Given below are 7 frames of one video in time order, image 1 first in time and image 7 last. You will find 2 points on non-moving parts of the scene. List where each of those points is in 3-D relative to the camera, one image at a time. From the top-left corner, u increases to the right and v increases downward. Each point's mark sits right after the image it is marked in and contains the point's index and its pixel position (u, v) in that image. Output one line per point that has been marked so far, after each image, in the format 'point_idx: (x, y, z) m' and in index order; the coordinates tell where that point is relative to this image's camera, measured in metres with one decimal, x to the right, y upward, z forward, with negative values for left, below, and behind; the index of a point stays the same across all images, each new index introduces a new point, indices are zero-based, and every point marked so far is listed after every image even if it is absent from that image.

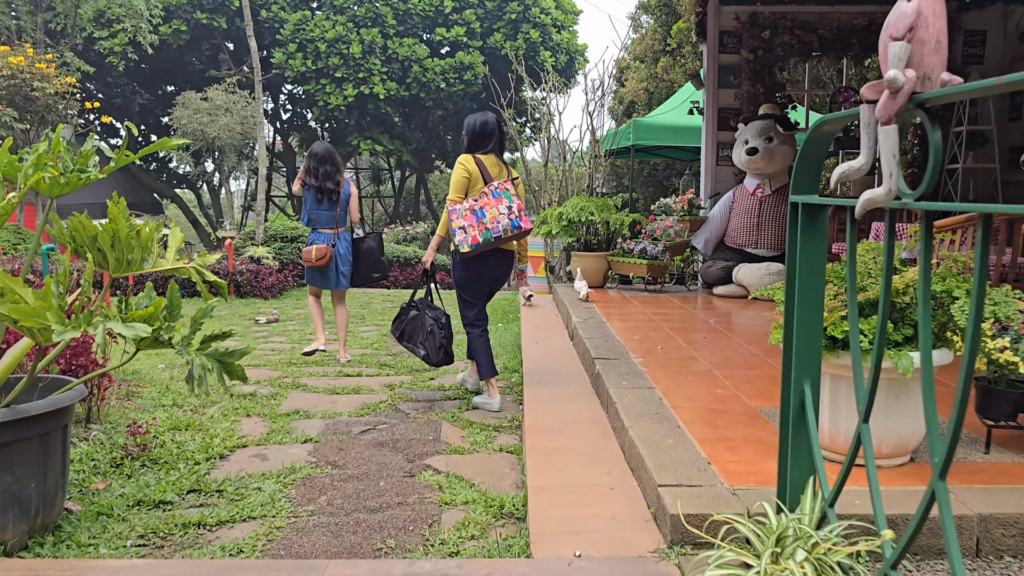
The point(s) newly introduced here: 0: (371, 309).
0: (-1.5, -0.3, +9.0) m
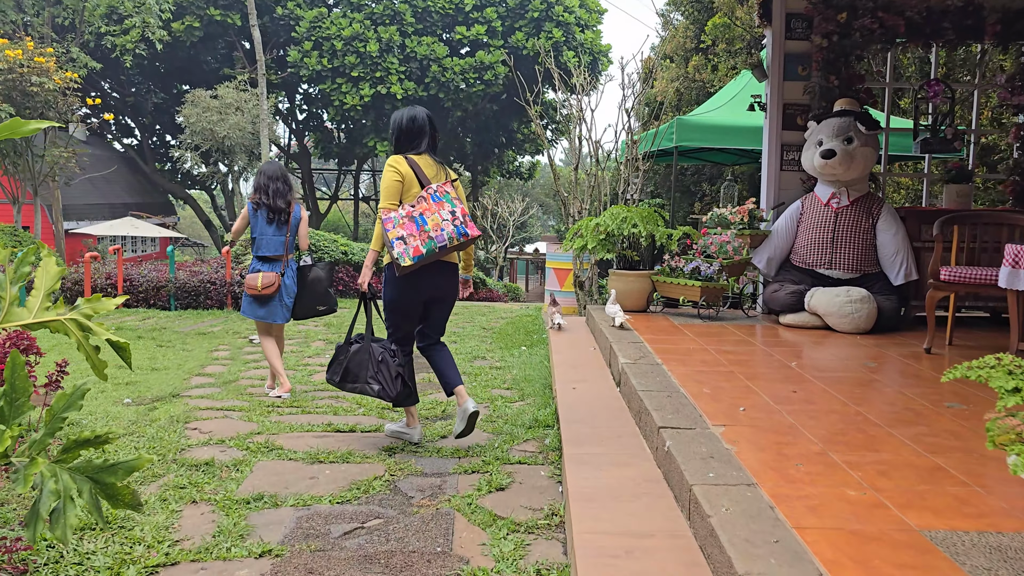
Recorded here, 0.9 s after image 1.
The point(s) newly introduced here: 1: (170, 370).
0: (-1.3, -0.4, +8.1) m
1: (-2.4, -0.6, +5.8) m
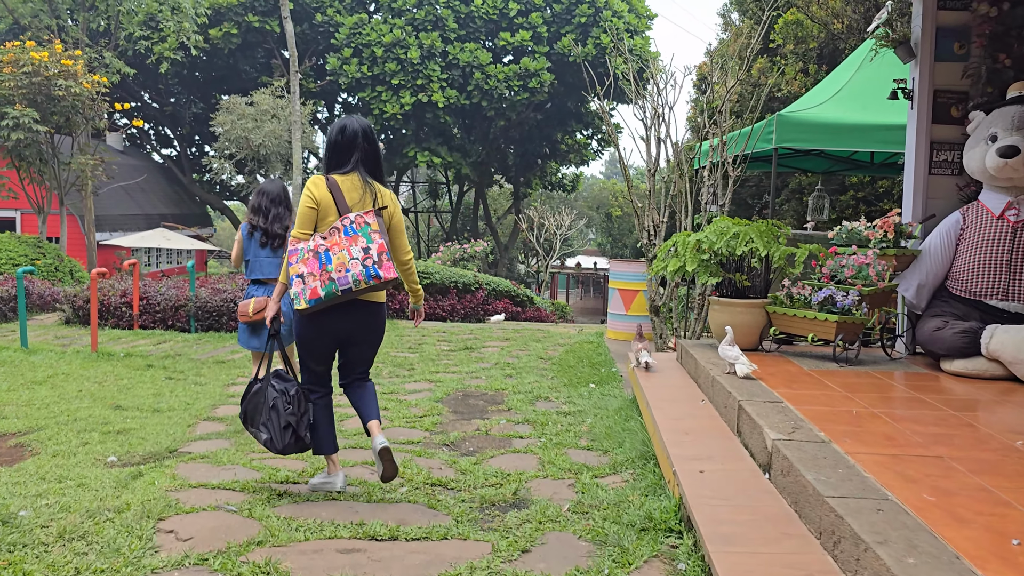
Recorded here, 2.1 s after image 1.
0: (-0.8, -0.6, +7.1) m
1: (-2.0, -0.7, +4.9) m
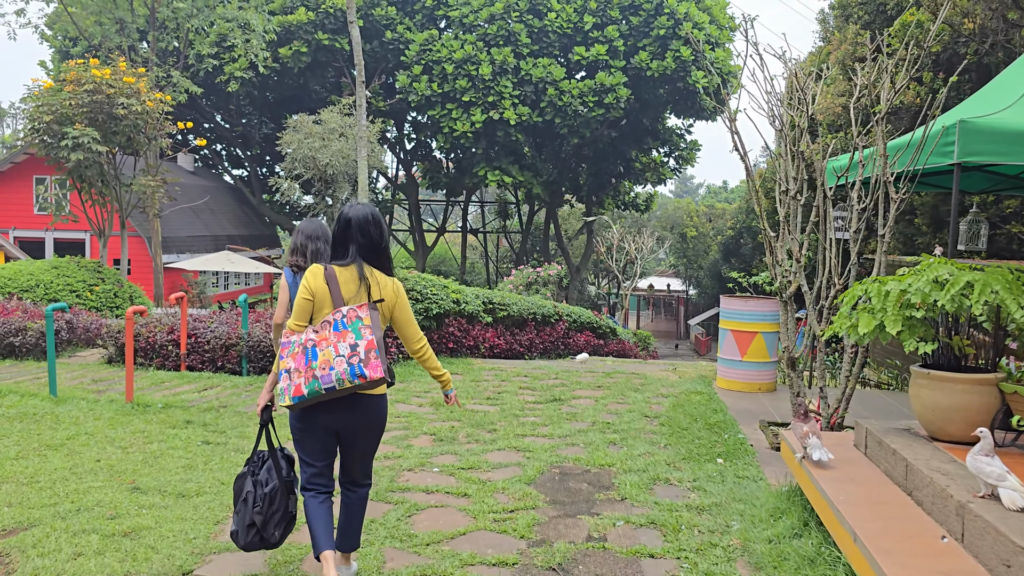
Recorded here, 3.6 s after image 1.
0: (-0.1, -0.9, +6.1) m
1: (-1.4, -1.0, +3.9) m
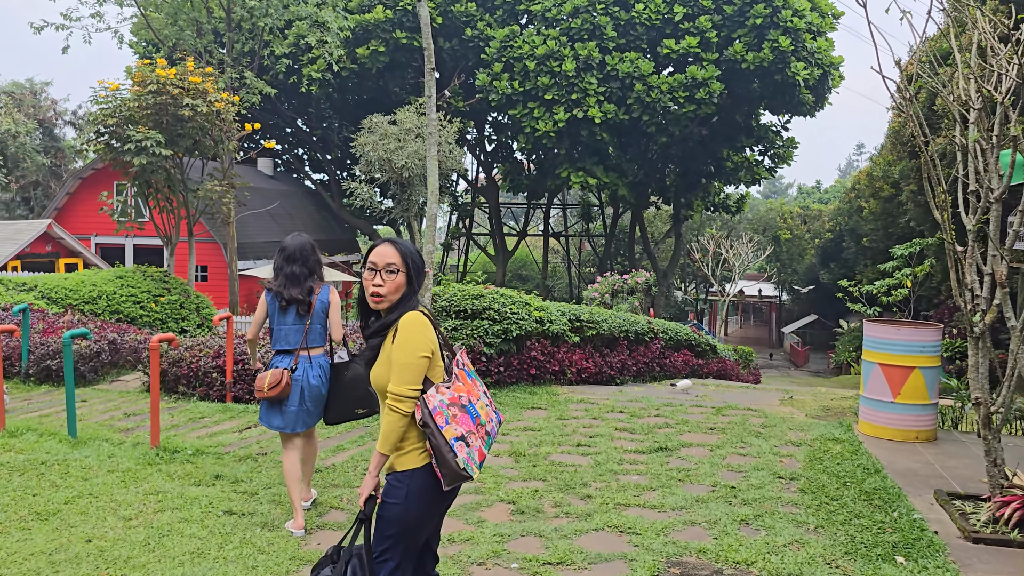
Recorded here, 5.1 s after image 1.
0: (+0.5, -1.0, +4.9) m
1: (-1.1, -1.1, +2.9) m
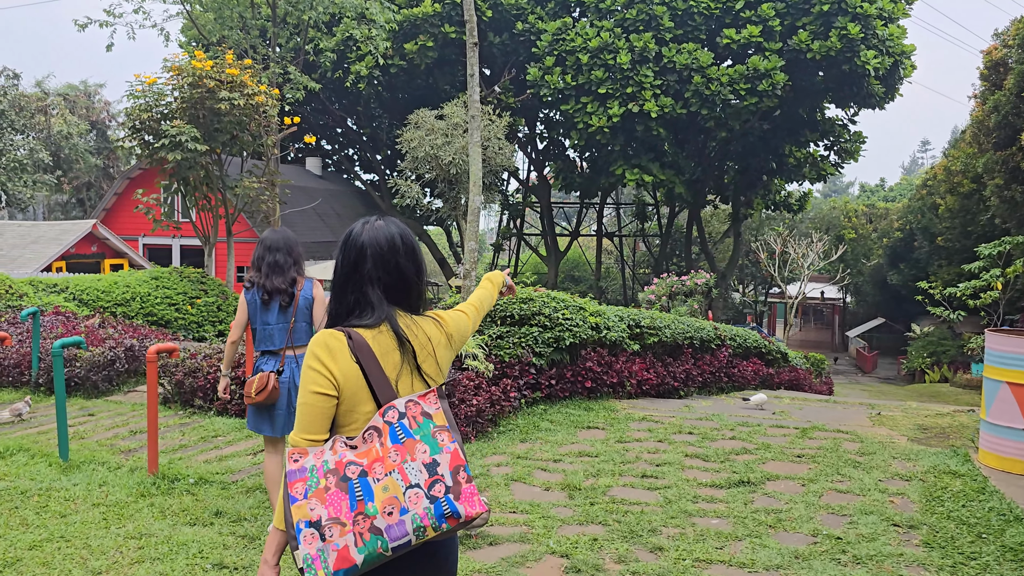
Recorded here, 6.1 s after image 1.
0: (+0.8, -1.1, +4.1) m
1: (-0.9, -1.1, +2.2) m
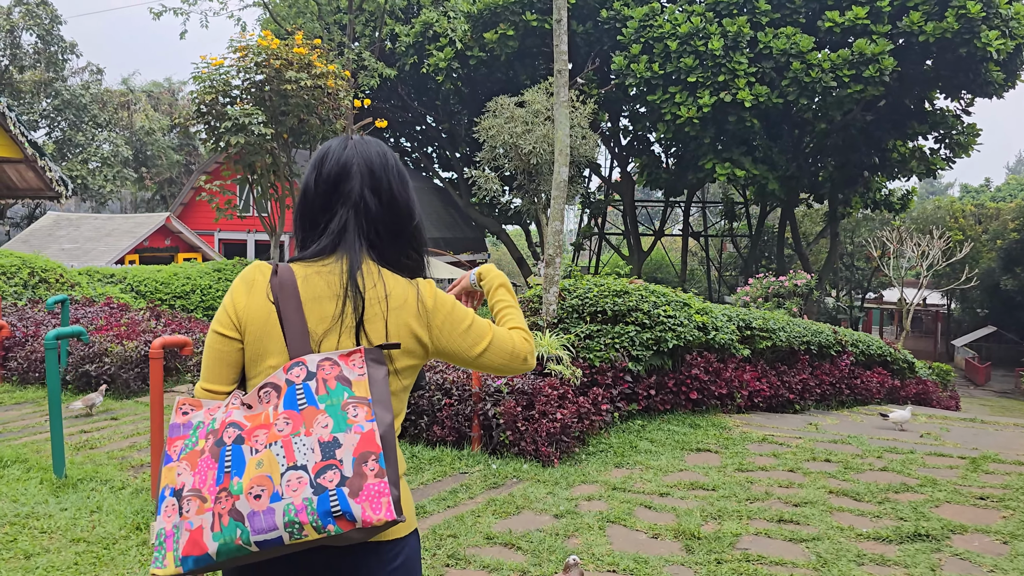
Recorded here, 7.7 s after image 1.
0: (+1.1, -1.0, +3.0) m
1: (-0.7, -1.0, +1.2) m
